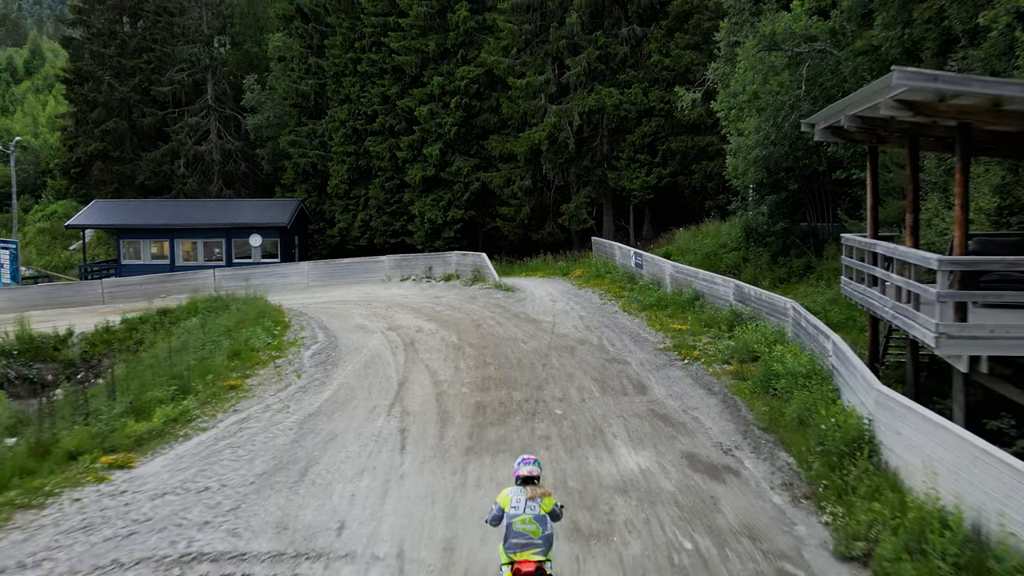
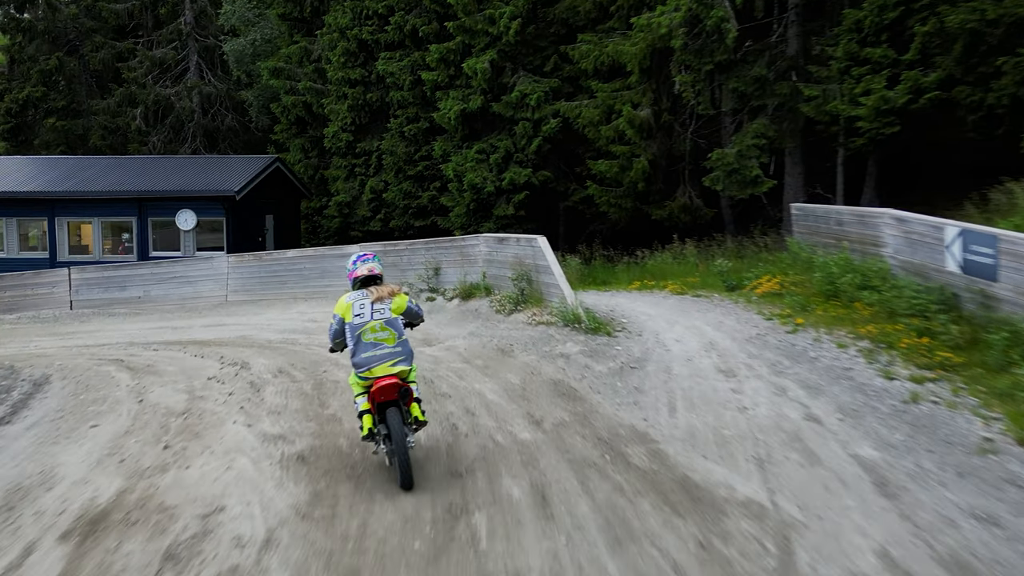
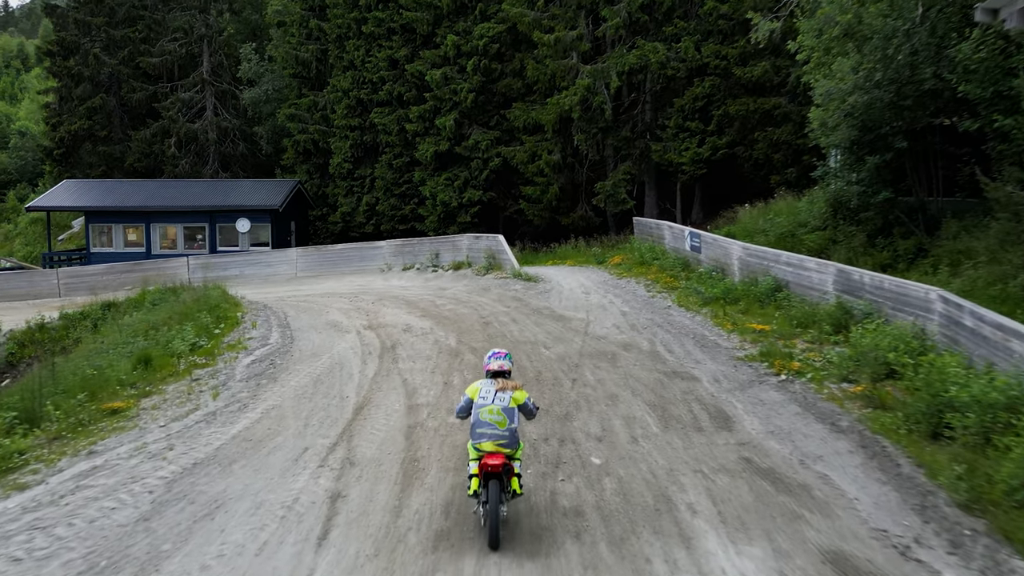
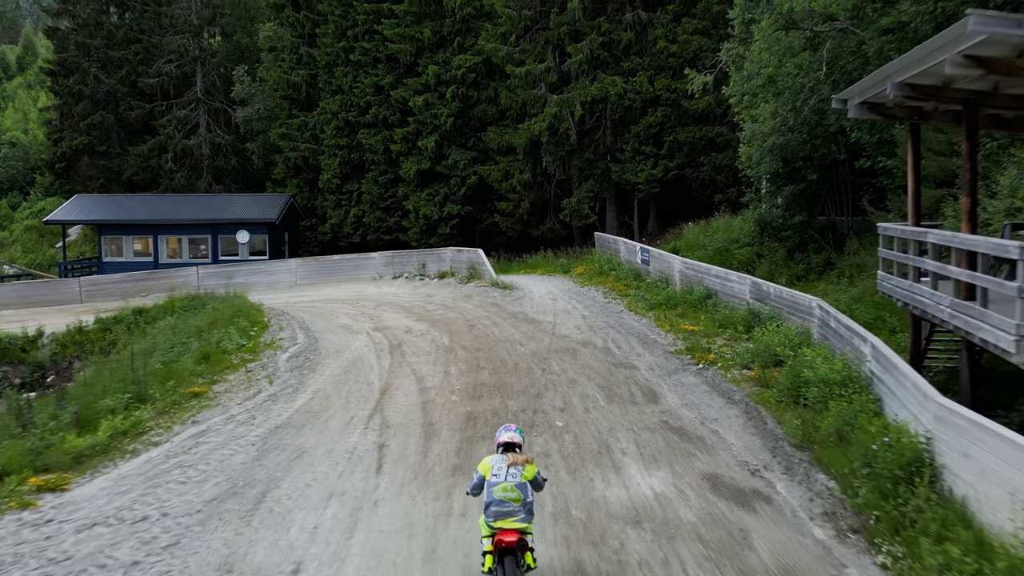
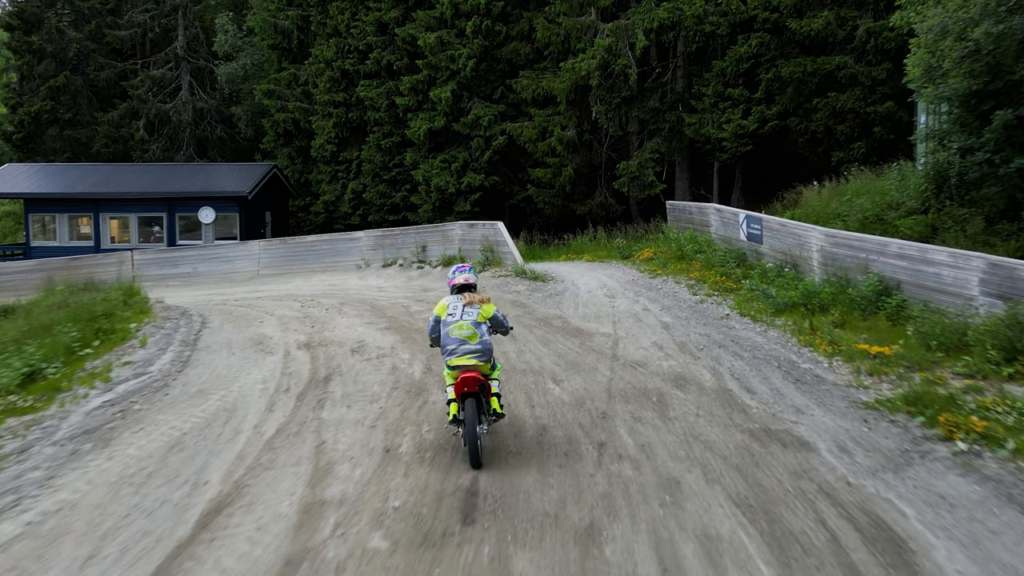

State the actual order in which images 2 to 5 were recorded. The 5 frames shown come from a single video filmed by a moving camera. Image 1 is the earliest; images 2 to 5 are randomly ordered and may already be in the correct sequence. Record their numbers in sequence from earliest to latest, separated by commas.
4, 3, 5, 2
